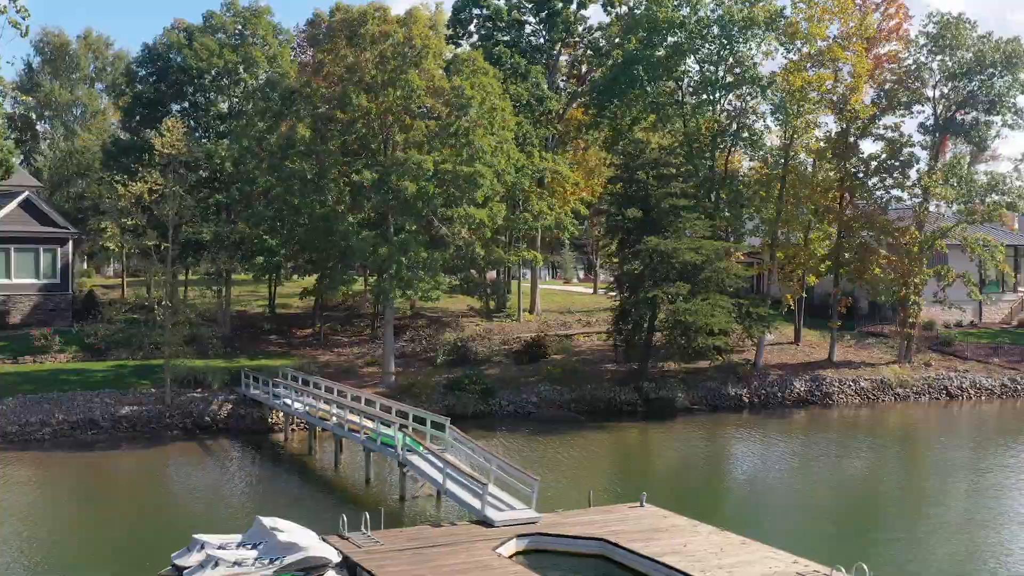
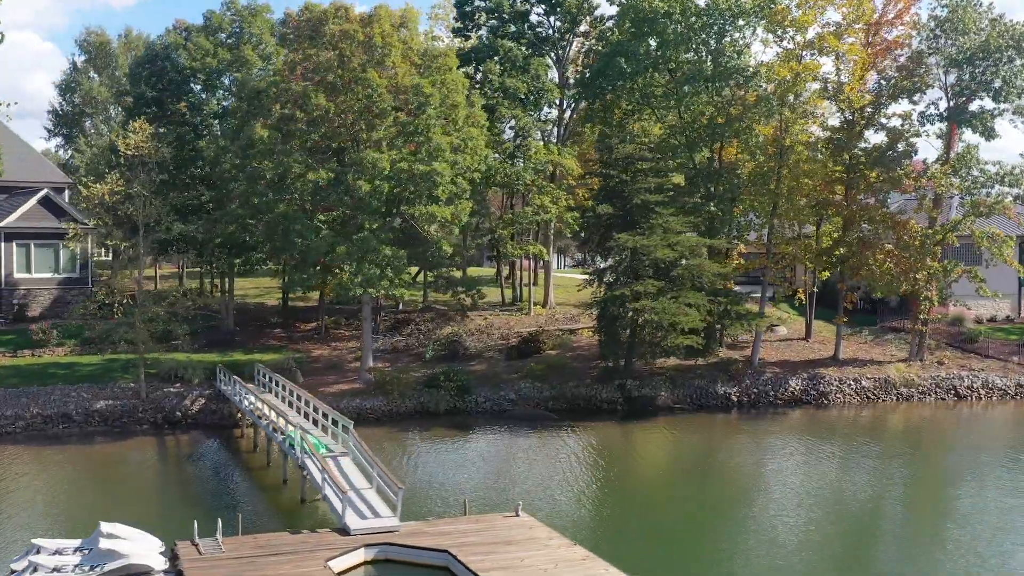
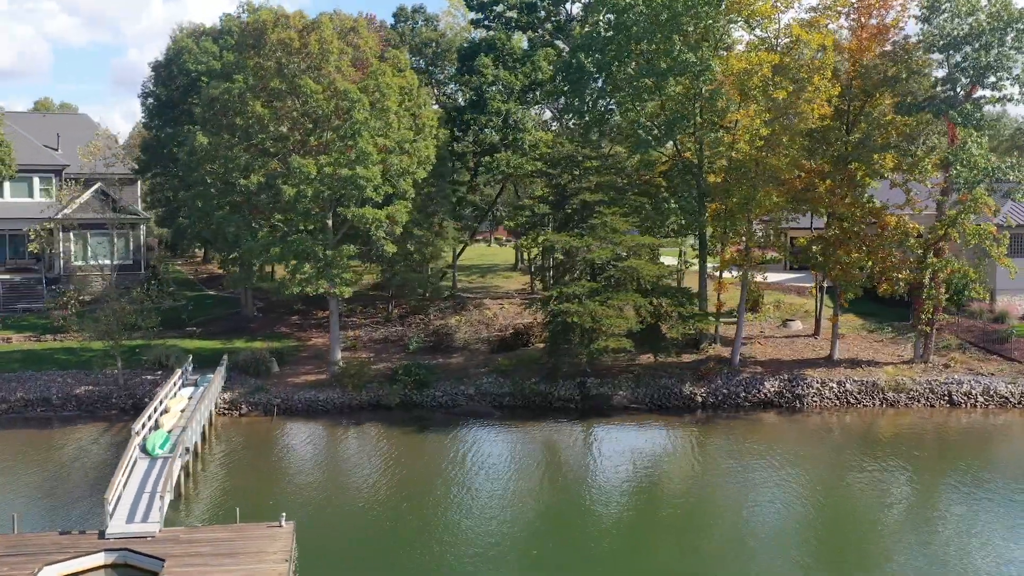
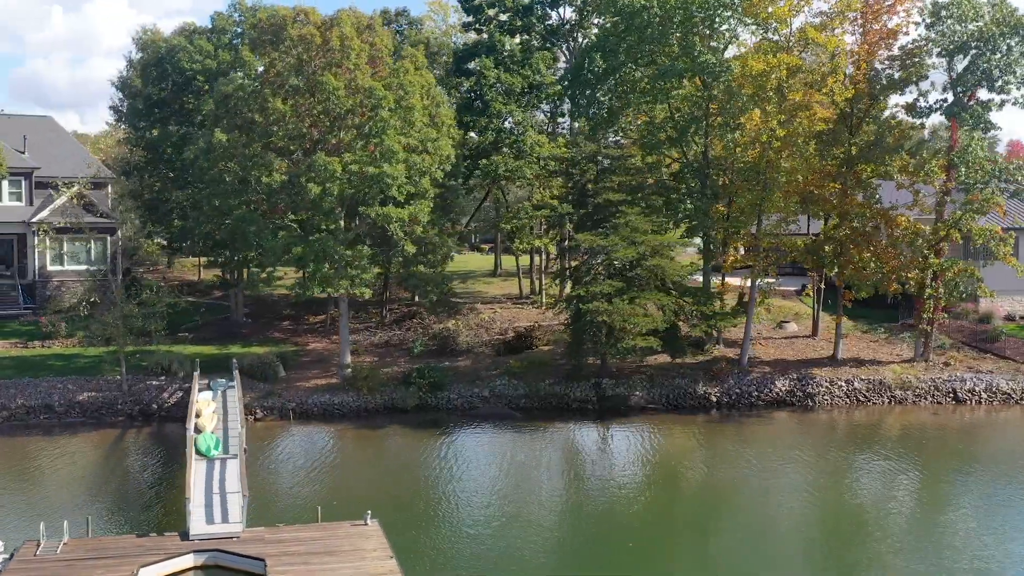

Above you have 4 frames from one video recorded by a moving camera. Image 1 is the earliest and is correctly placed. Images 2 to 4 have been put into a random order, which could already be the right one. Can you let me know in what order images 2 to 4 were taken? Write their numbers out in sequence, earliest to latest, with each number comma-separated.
2, 4, 3
